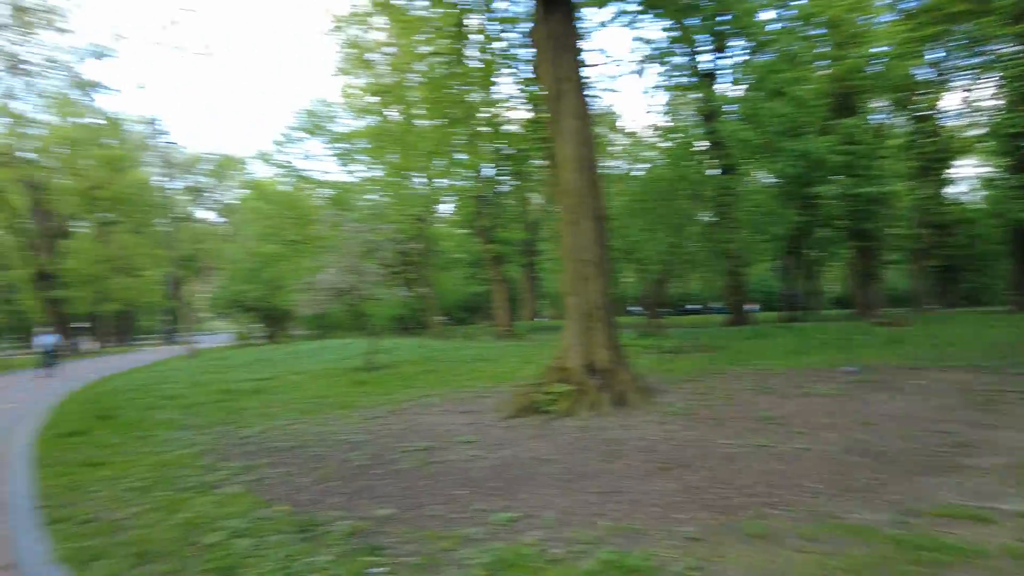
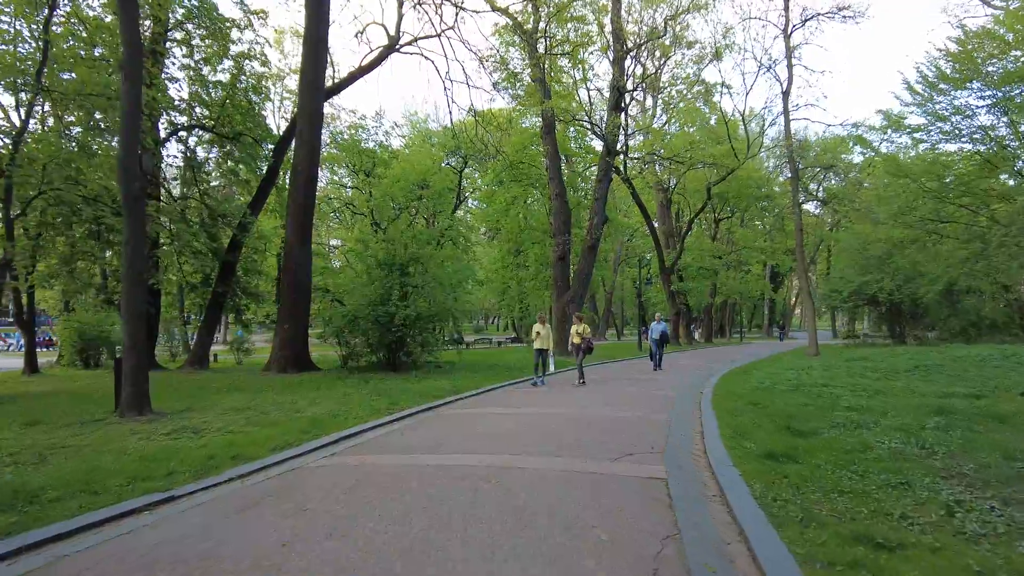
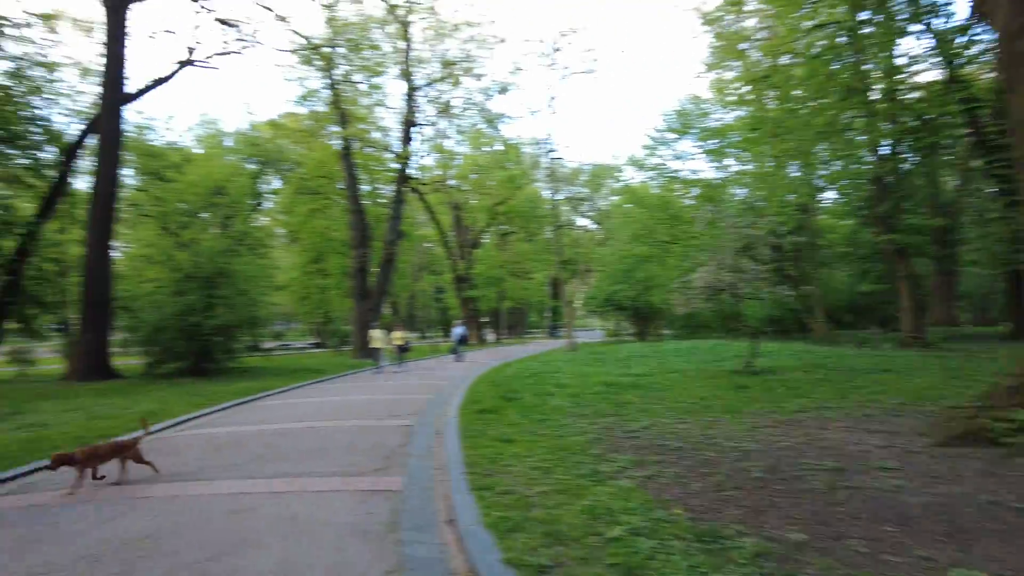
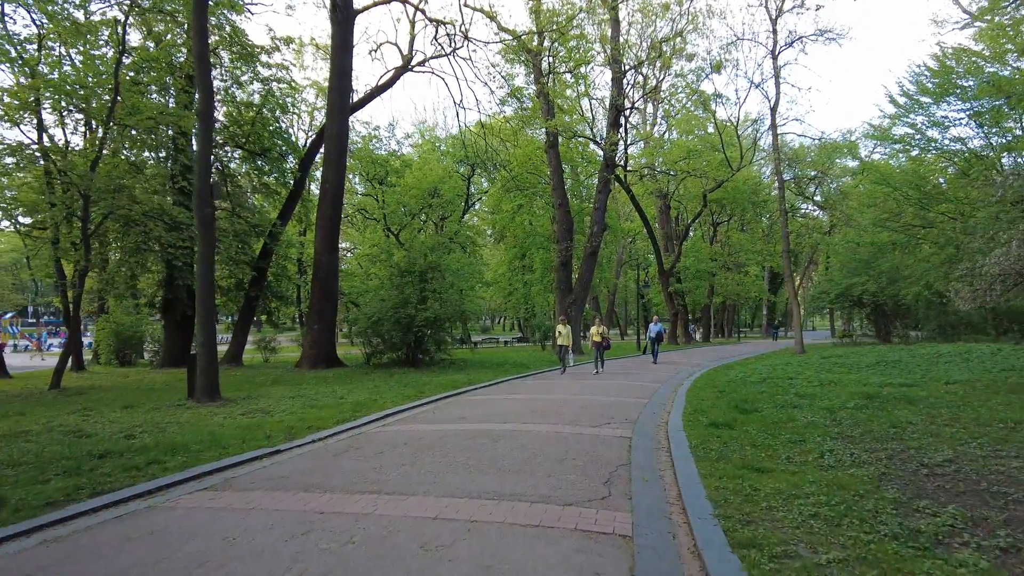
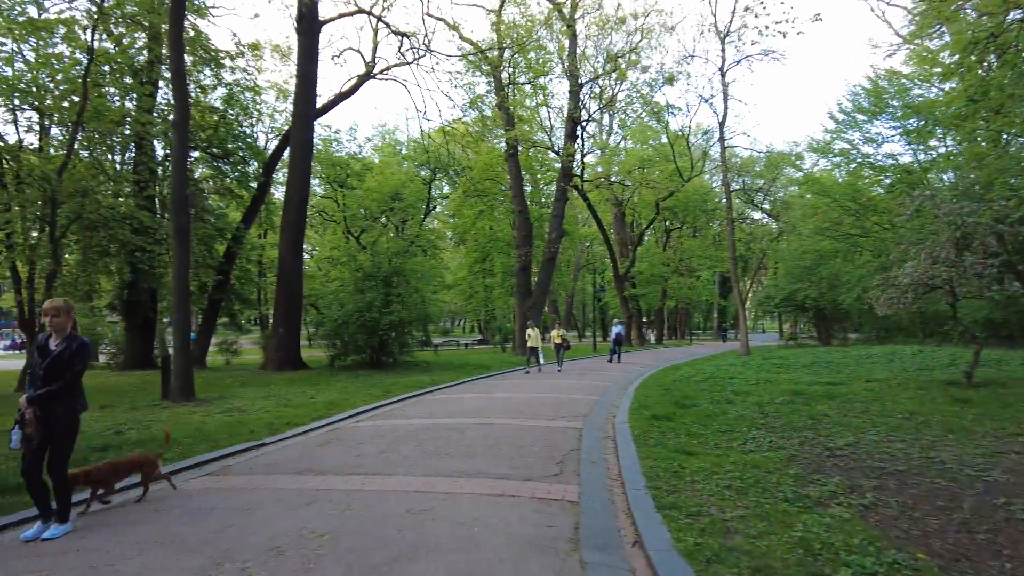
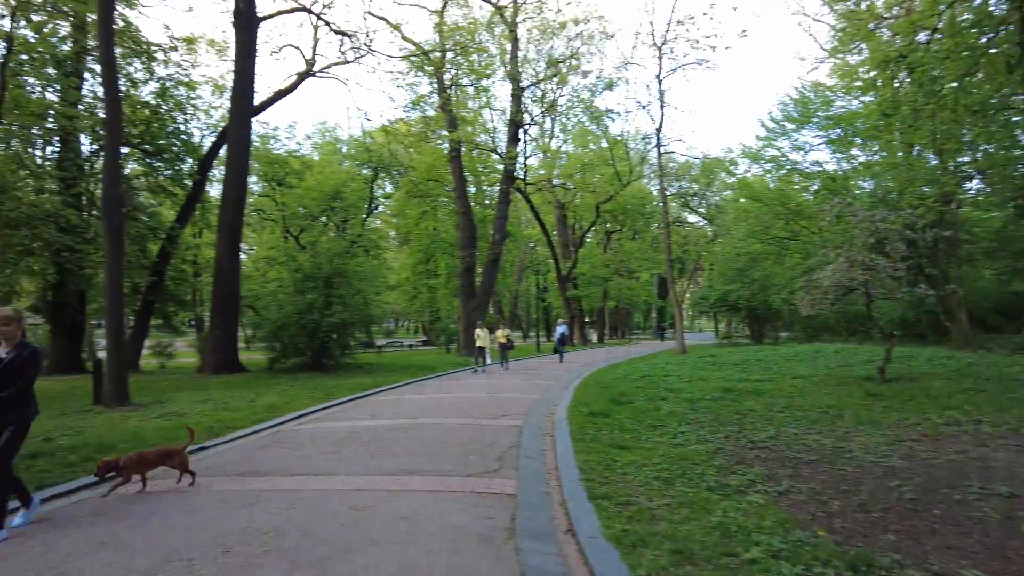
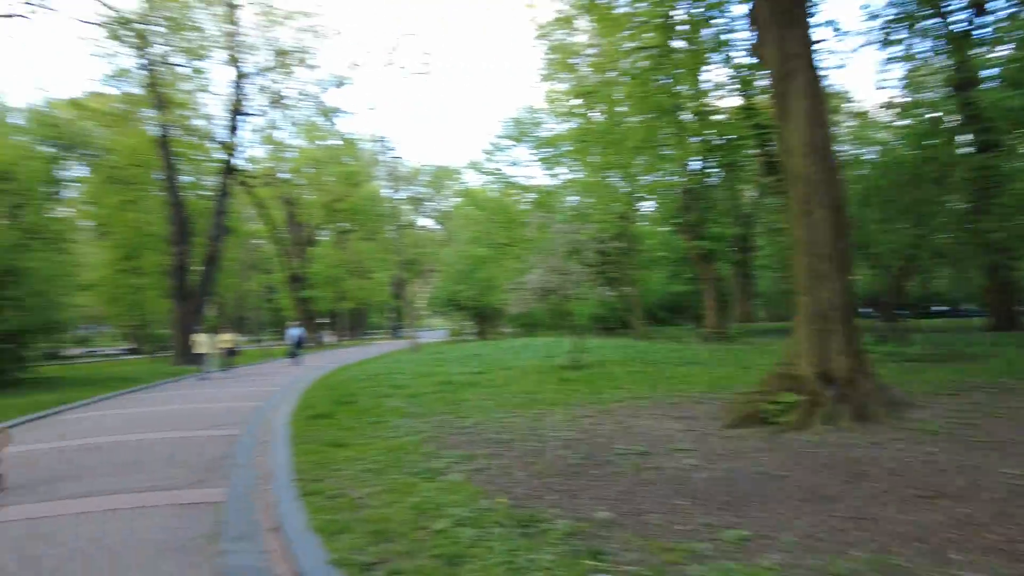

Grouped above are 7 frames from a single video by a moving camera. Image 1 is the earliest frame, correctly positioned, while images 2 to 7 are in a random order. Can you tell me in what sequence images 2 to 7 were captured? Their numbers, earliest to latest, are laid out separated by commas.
7, 3, 6, 5, 4, 2
